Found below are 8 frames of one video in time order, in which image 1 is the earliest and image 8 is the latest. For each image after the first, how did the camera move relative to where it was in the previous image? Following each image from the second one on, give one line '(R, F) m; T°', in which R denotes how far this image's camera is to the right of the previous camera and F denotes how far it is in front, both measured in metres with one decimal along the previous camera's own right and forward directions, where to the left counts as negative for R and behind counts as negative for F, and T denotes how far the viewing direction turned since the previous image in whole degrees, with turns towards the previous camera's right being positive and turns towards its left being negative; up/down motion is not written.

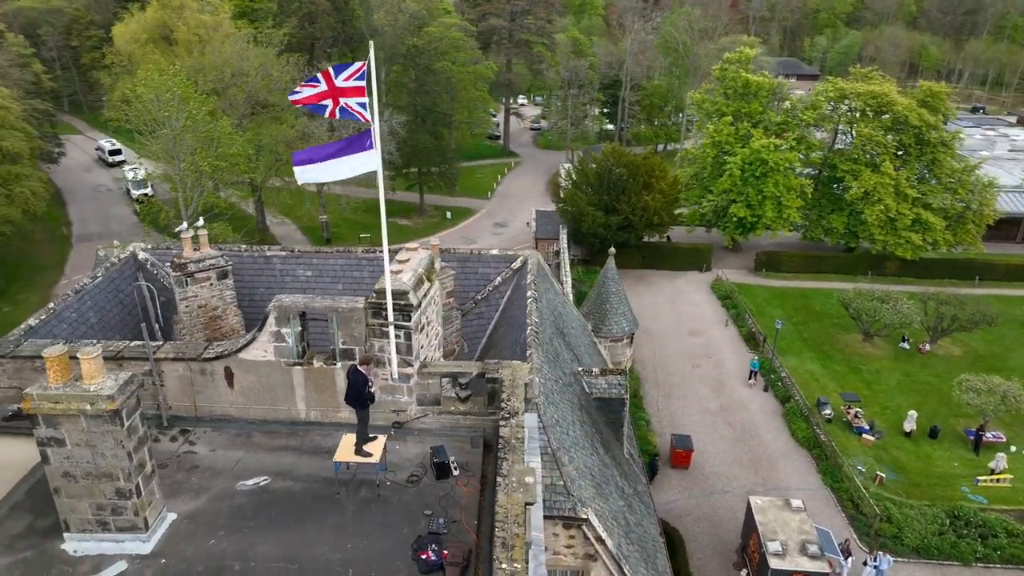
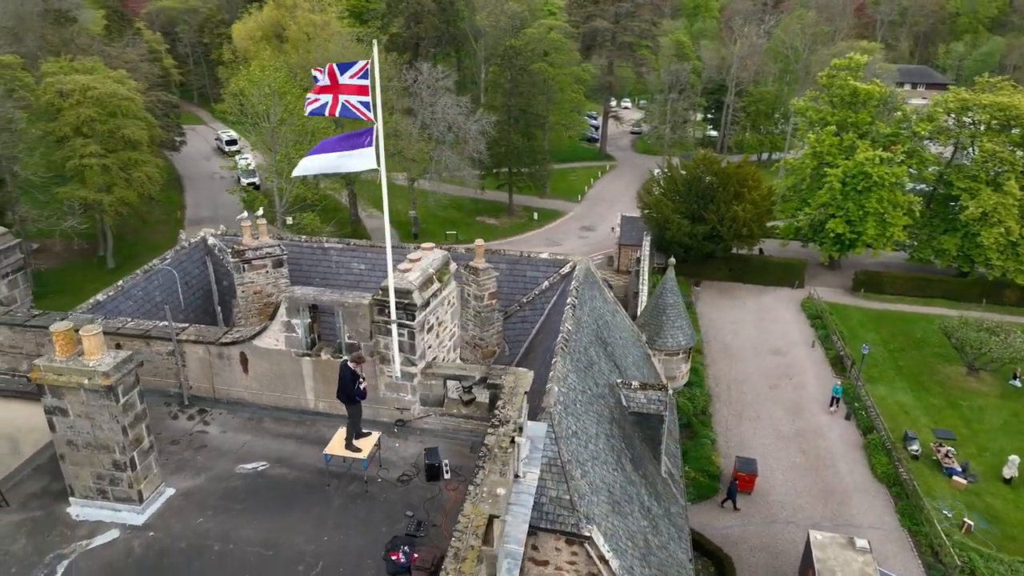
(+1.3, +0.3) m; -8°
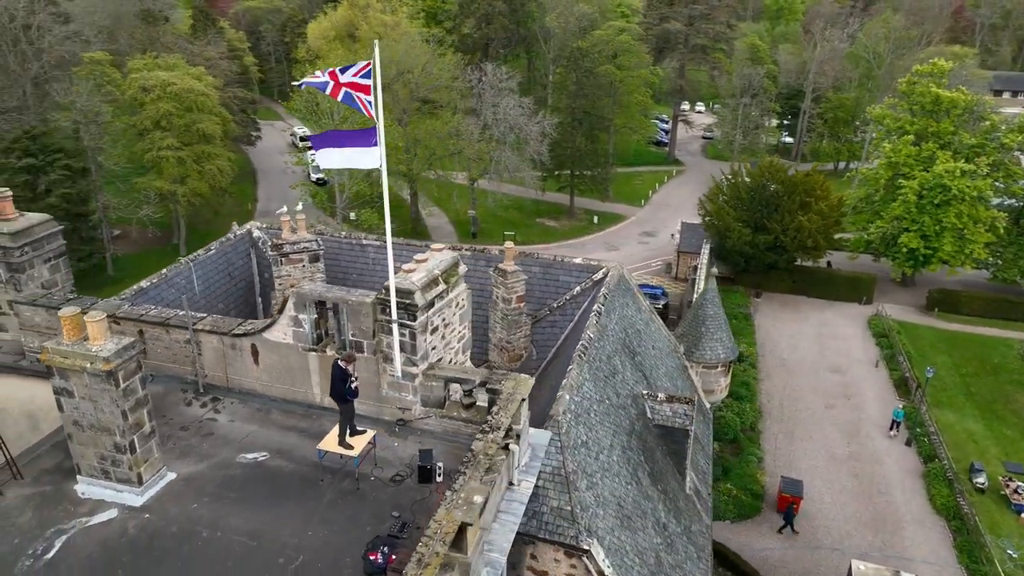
(+0.9, +0.2) m; -5°
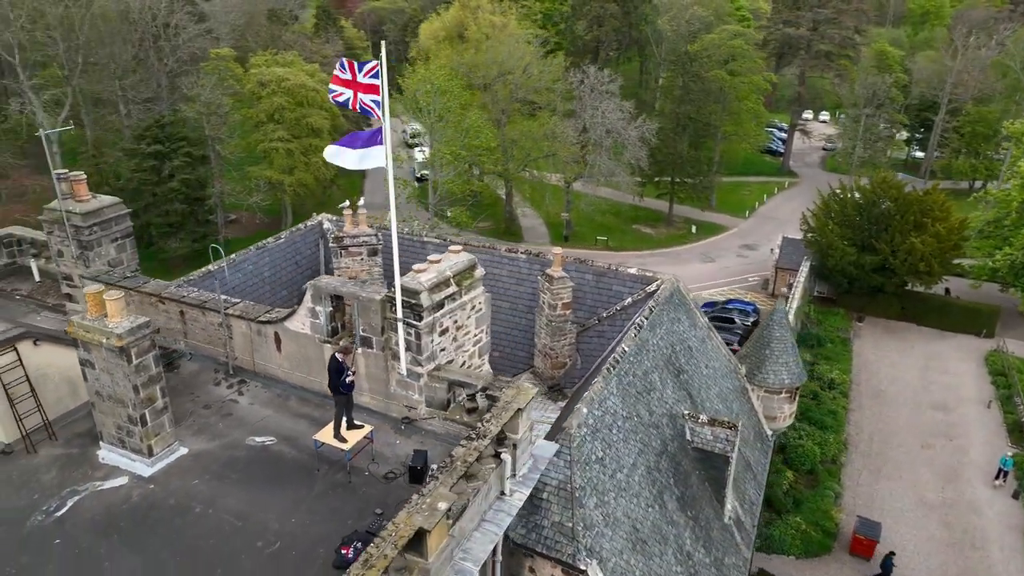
(+1.4, +0.3) m; -9°
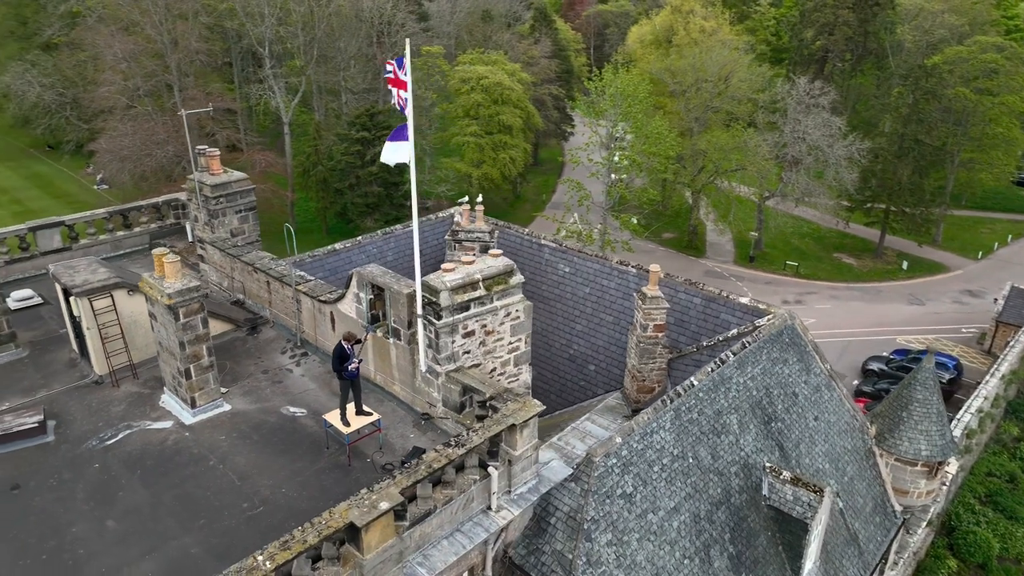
(+2.4, +0.7) m; -16°
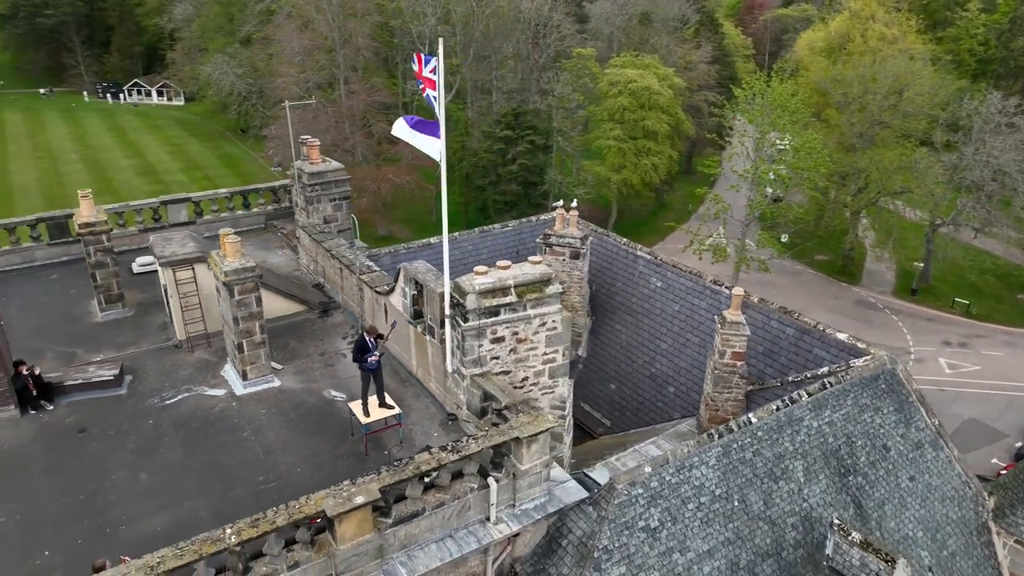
(+1.7, +0.4) m; -12°
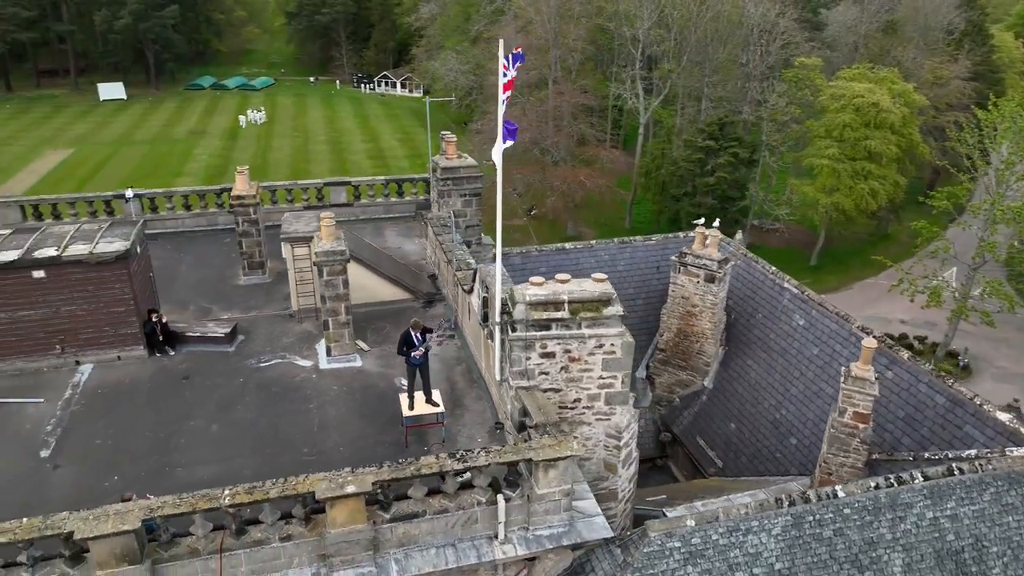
(+2.0, +0.7) m; -17°
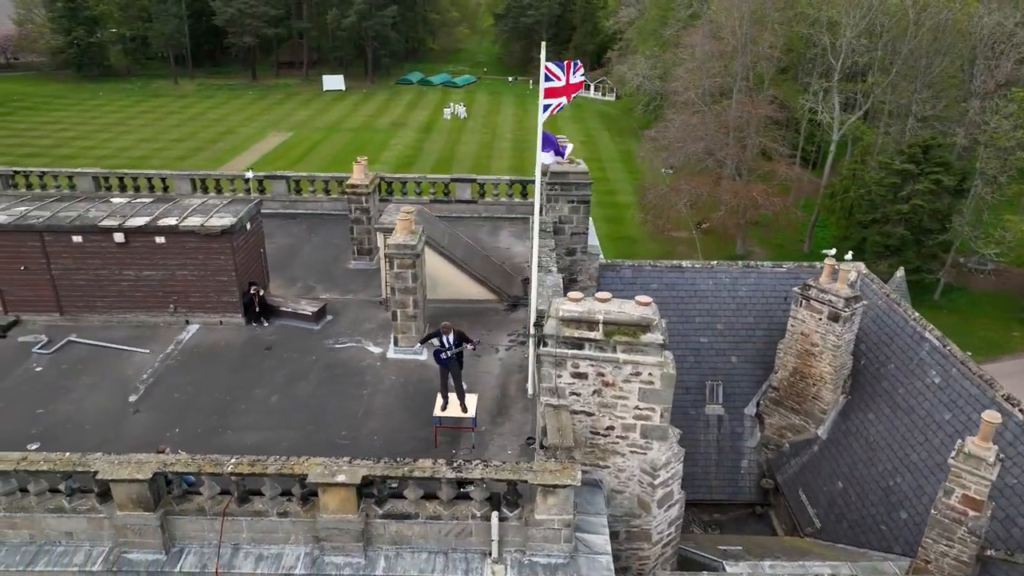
(+1.9, +0.6) m; -15°
